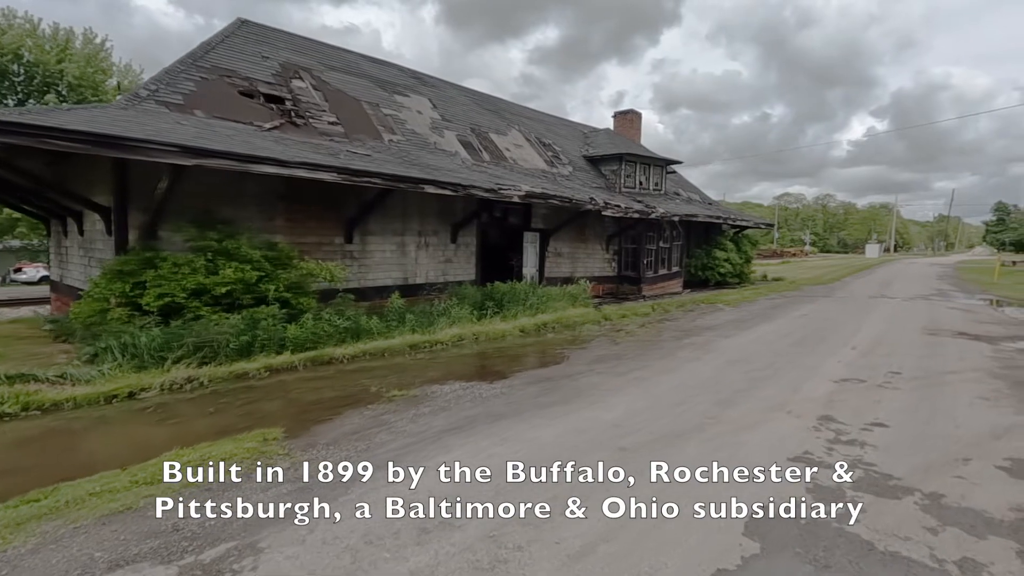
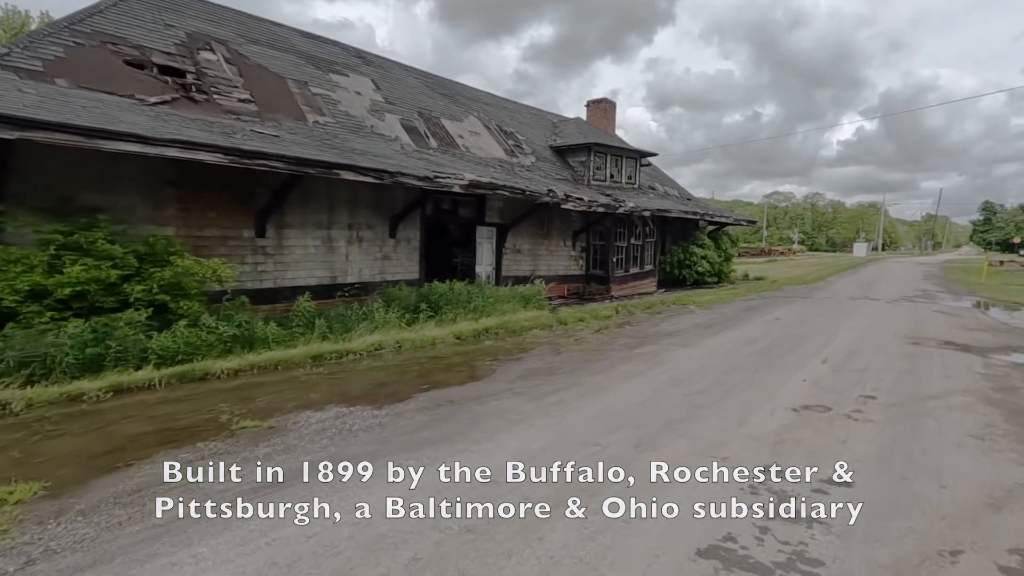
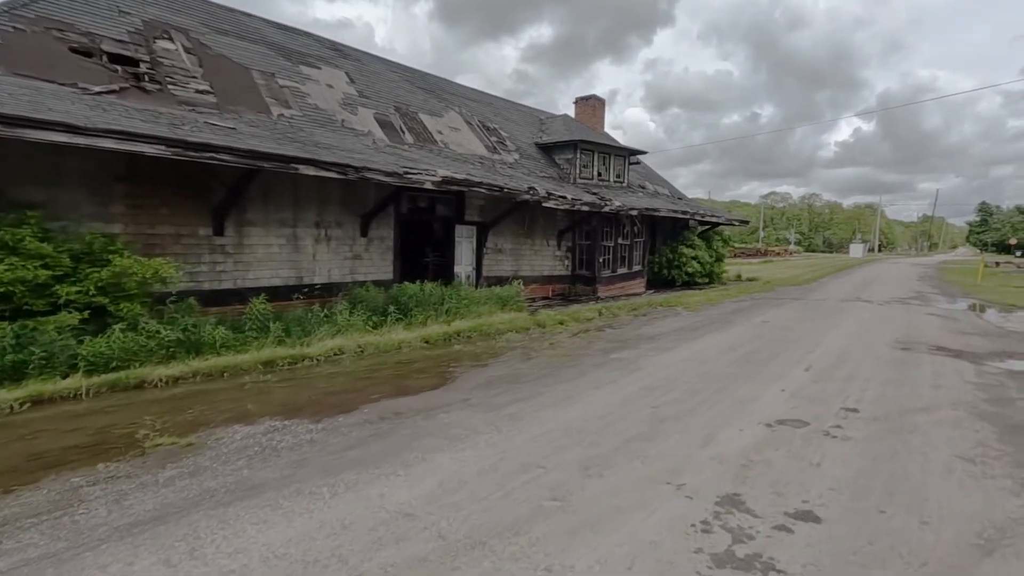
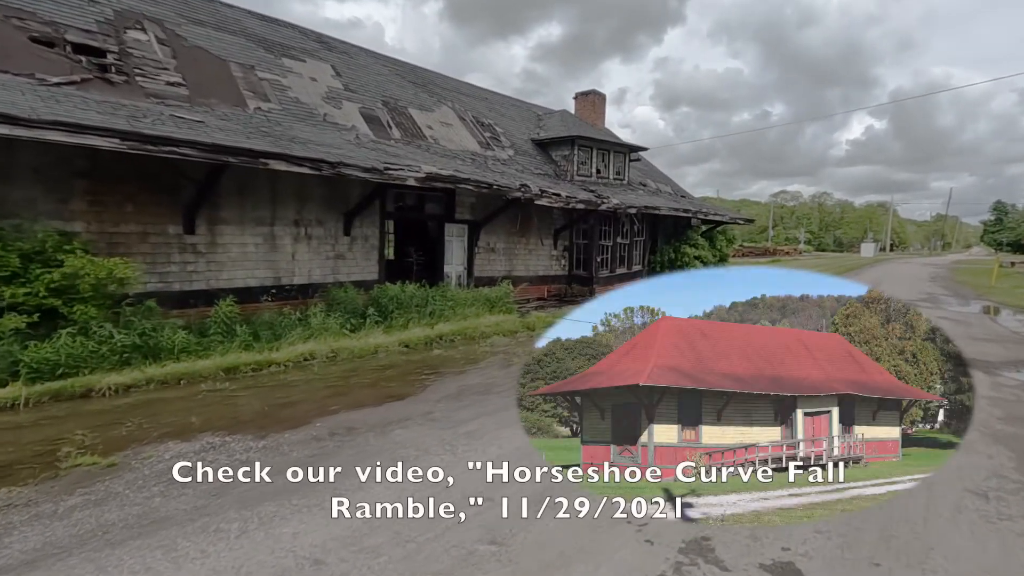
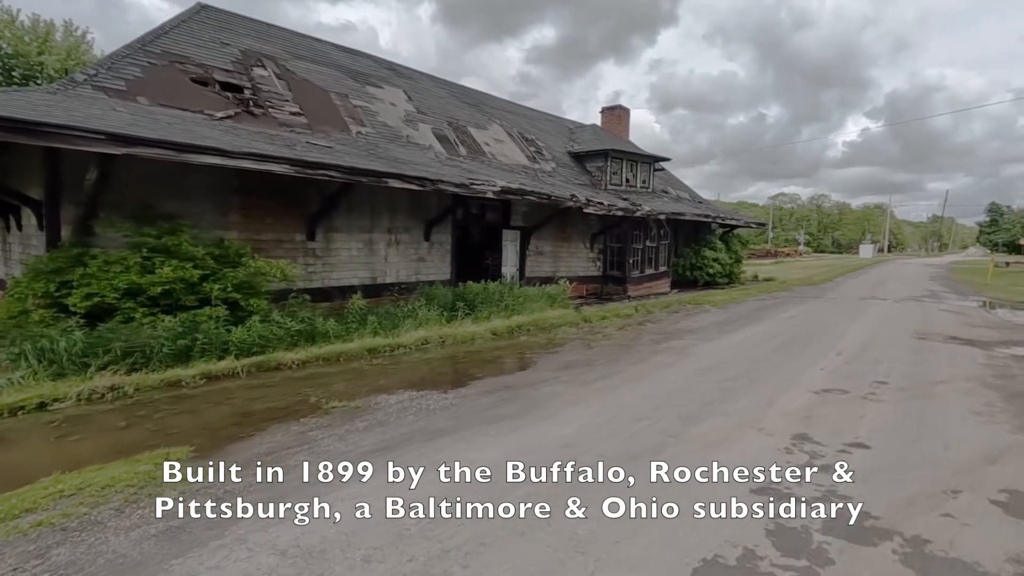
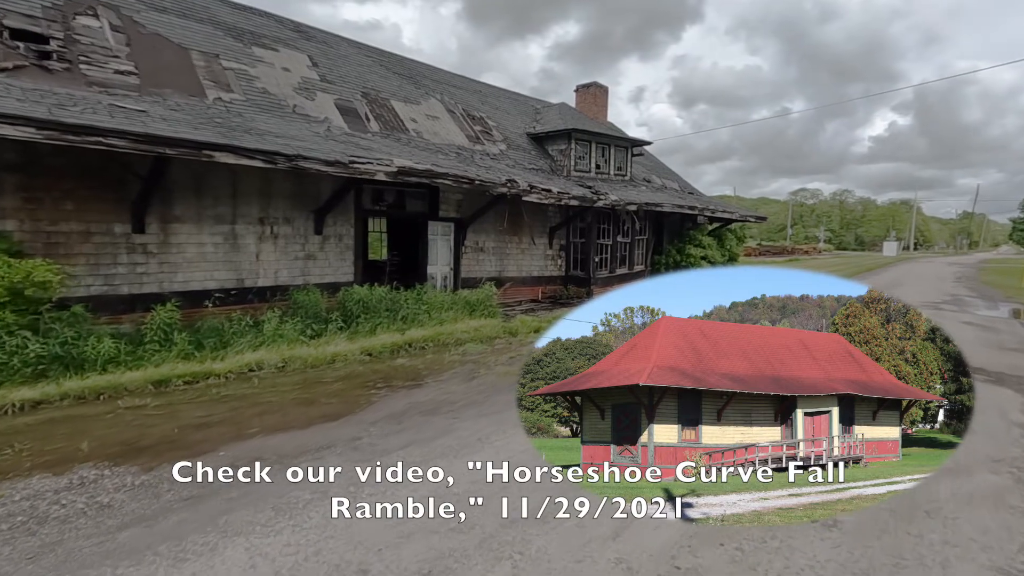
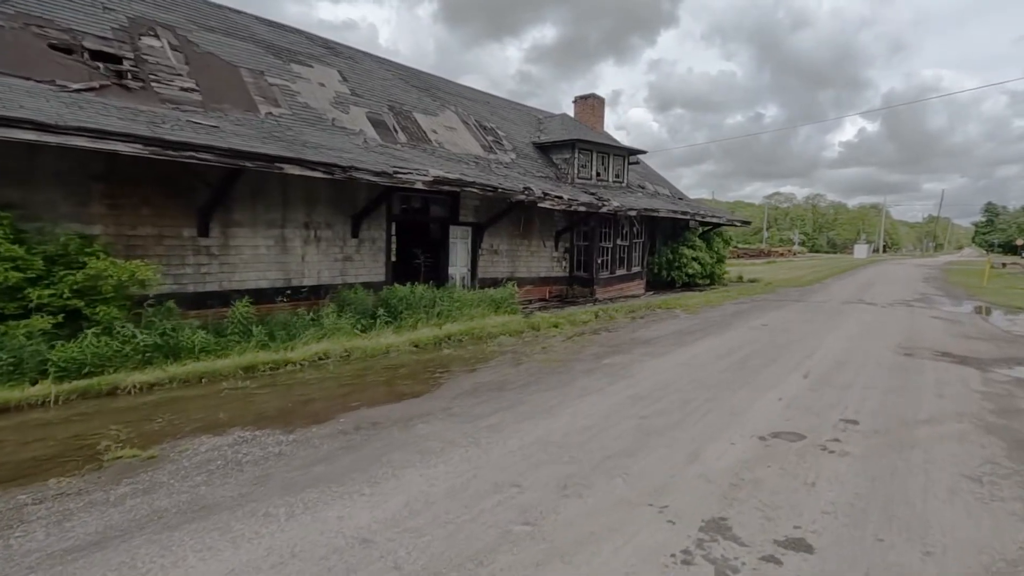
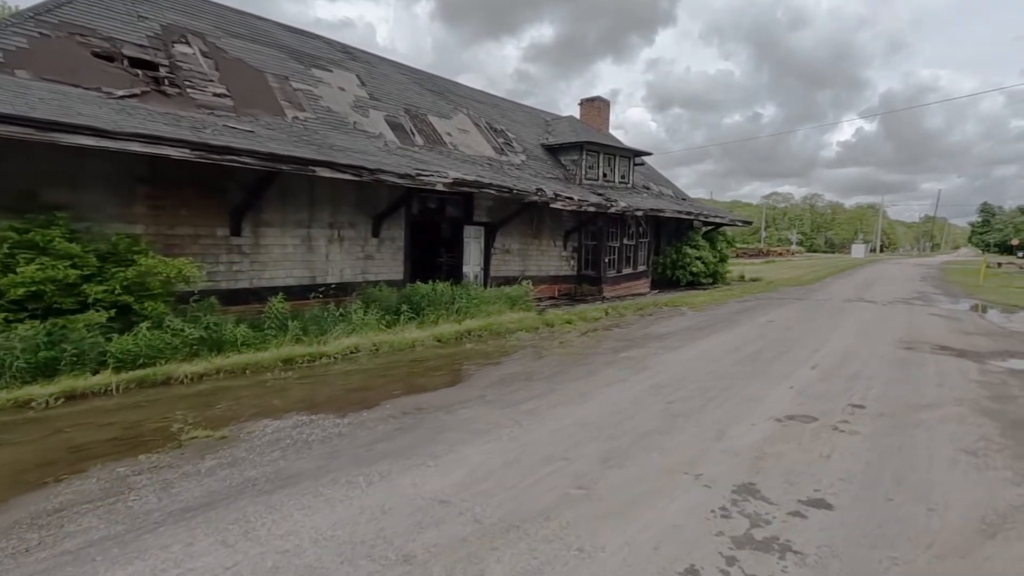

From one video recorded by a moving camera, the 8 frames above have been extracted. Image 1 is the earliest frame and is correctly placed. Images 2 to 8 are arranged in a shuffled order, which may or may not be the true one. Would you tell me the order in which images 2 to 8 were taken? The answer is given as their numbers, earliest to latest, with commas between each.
5, 2, 8, 3, 7, 4, 6
